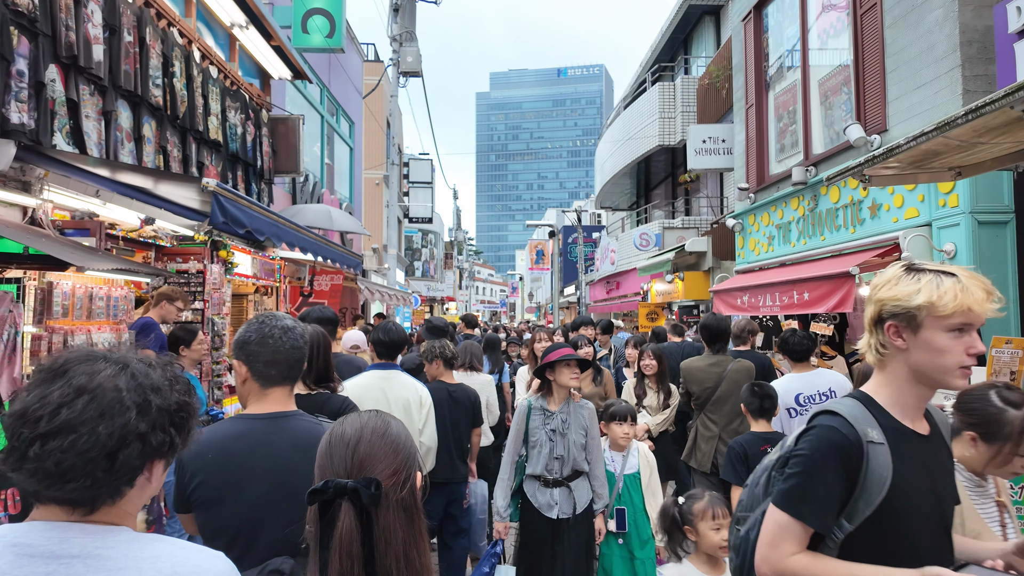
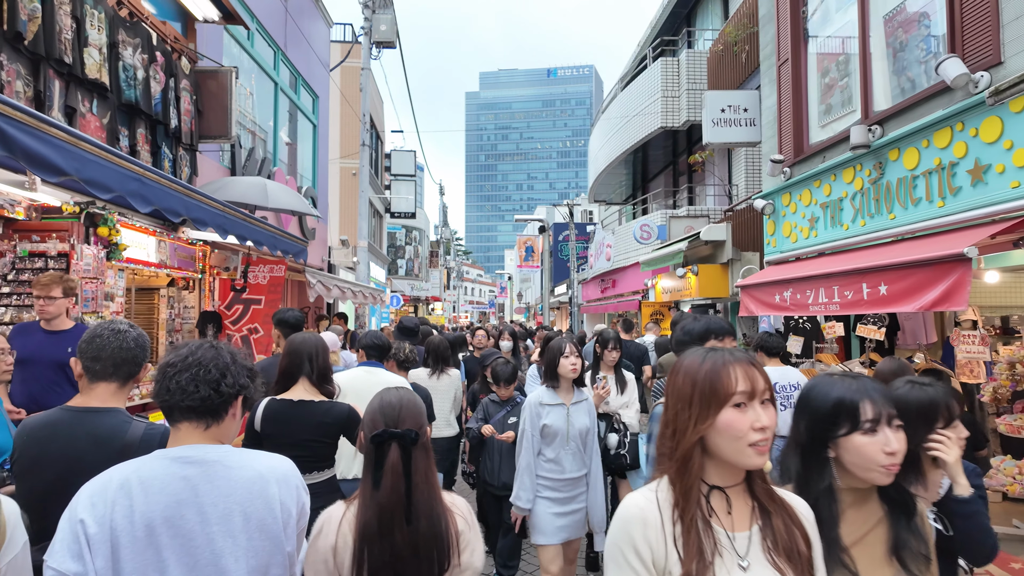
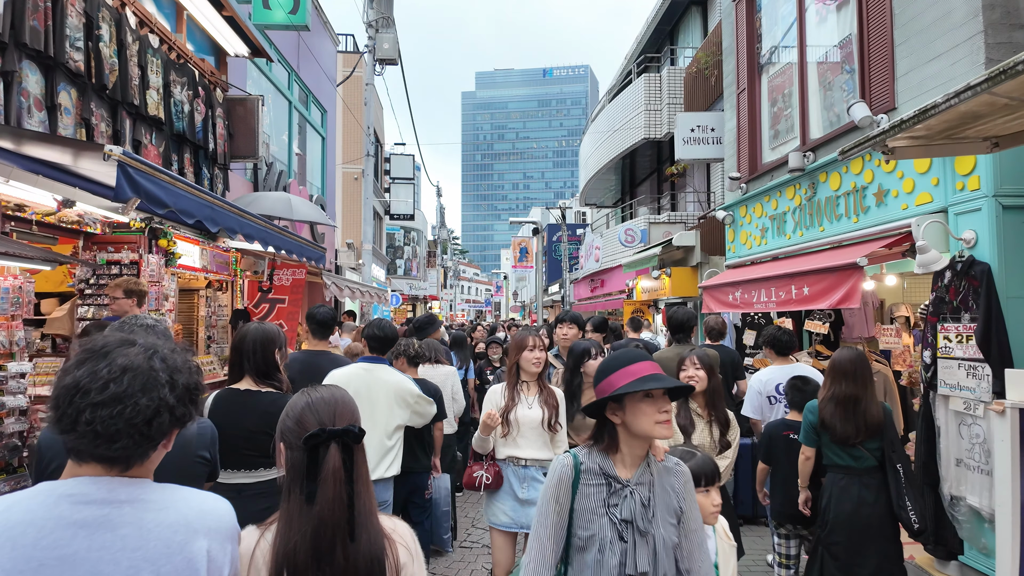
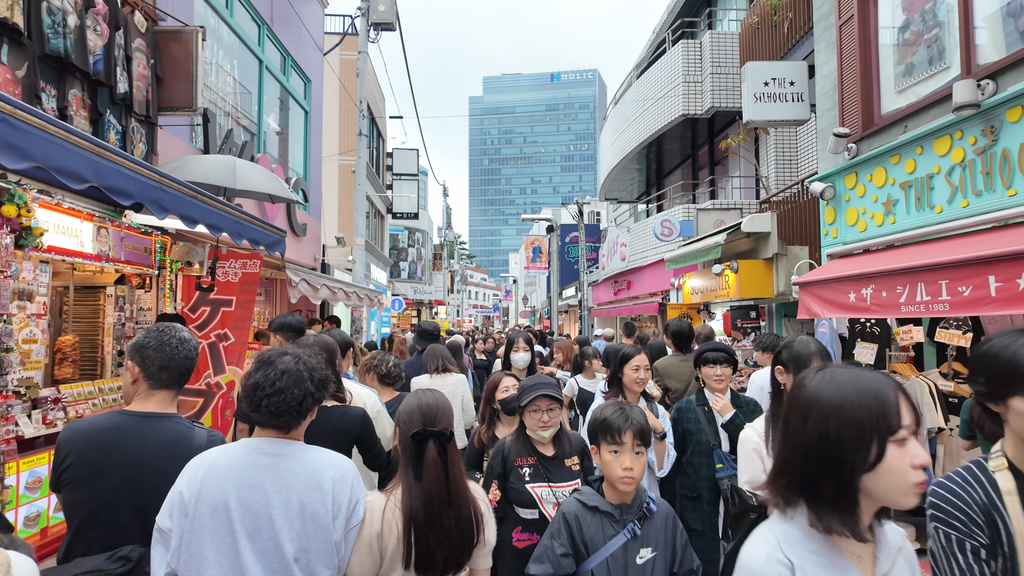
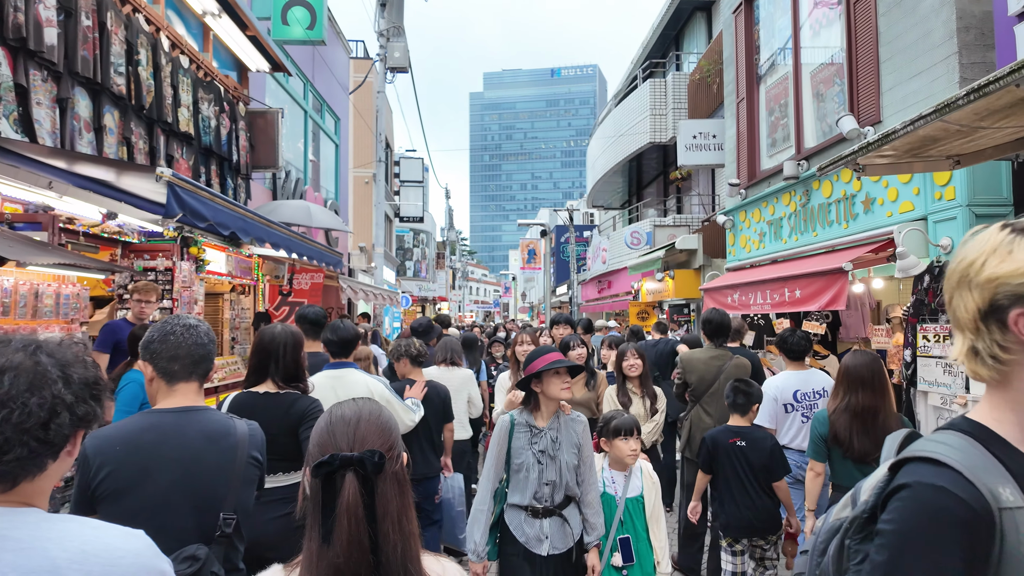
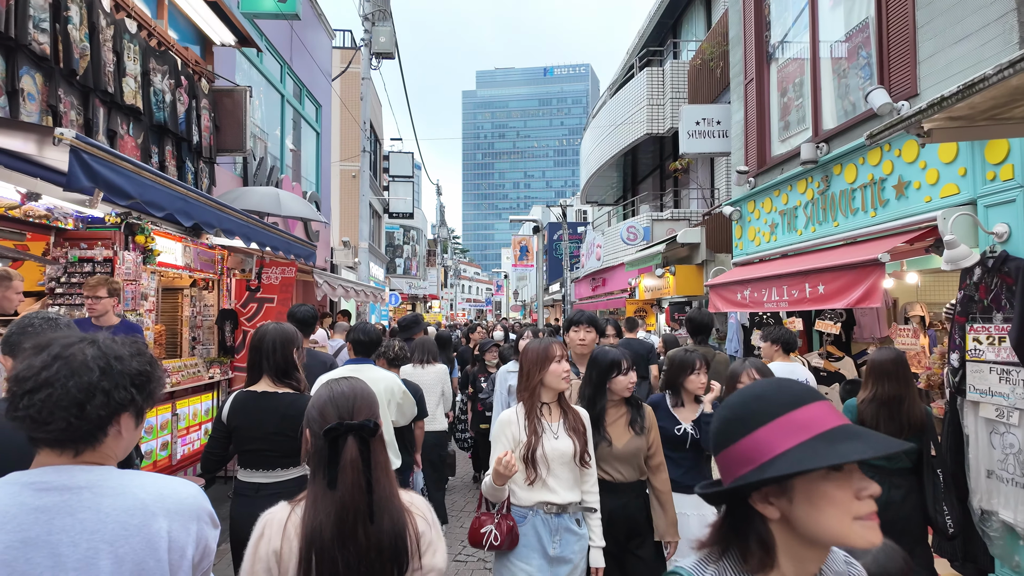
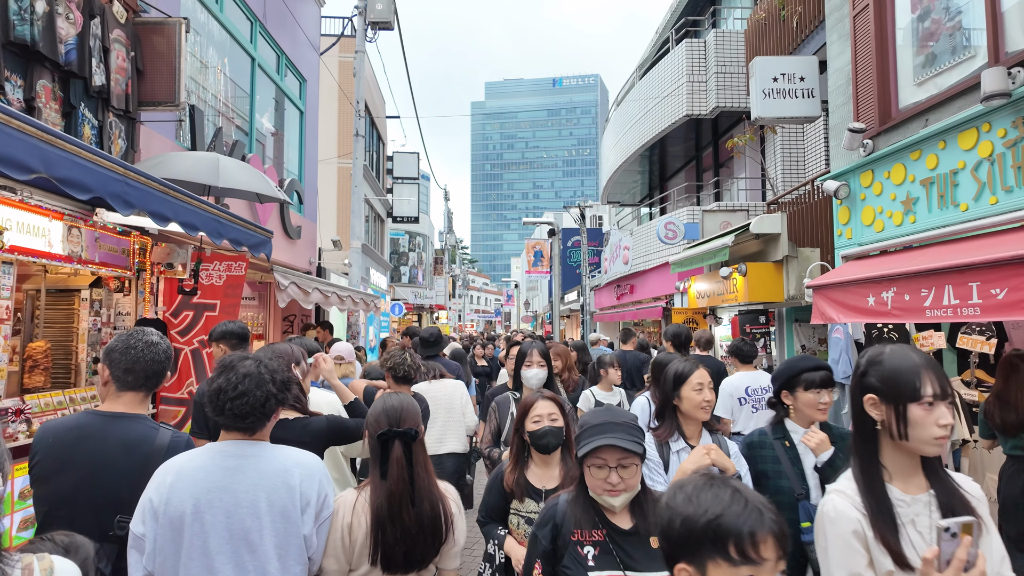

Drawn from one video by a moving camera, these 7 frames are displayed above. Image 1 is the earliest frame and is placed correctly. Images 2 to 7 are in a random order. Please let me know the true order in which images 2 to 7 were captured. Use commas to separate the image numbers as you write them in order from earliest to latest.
5, 3, 6, 2, 4, 7
